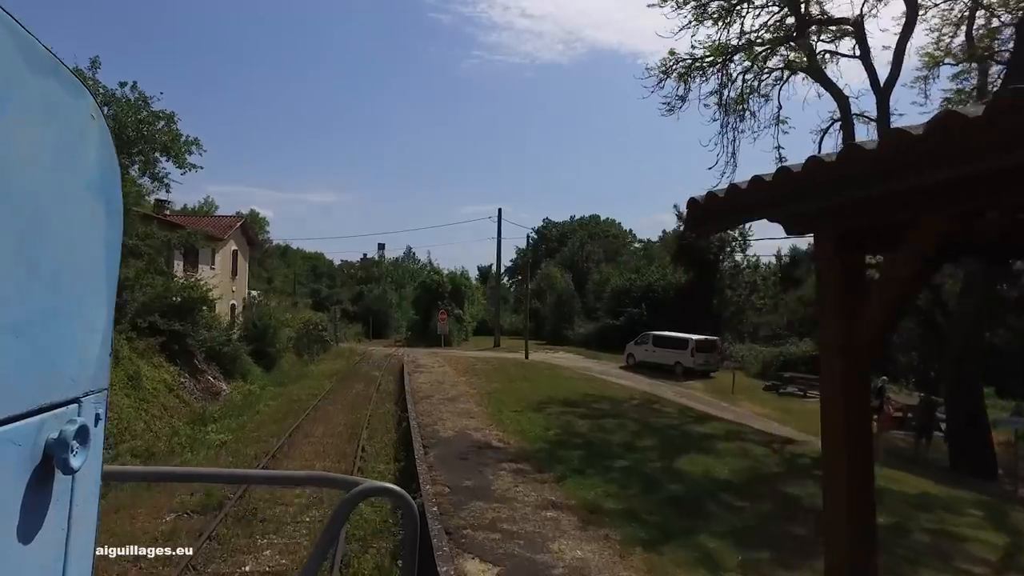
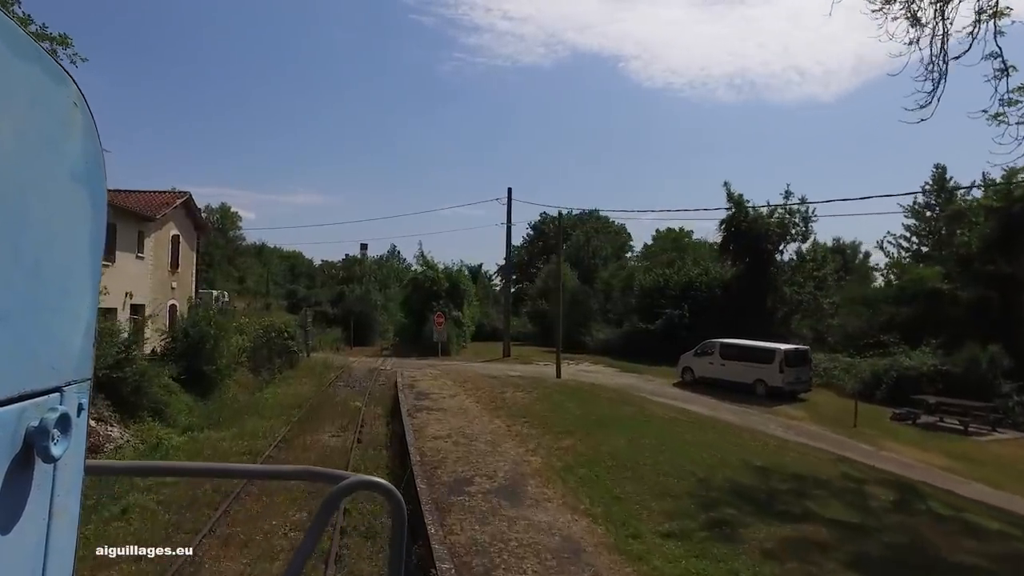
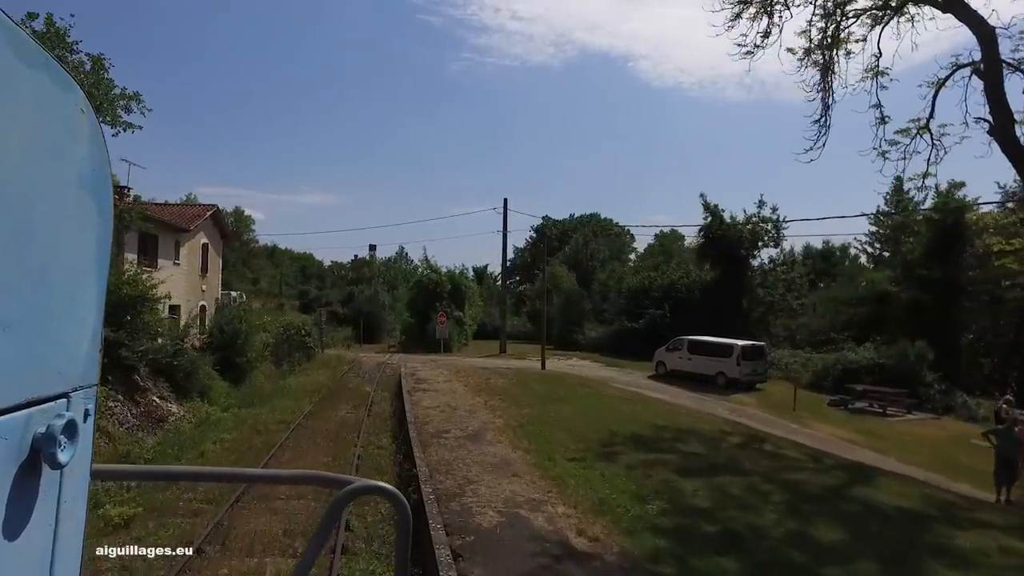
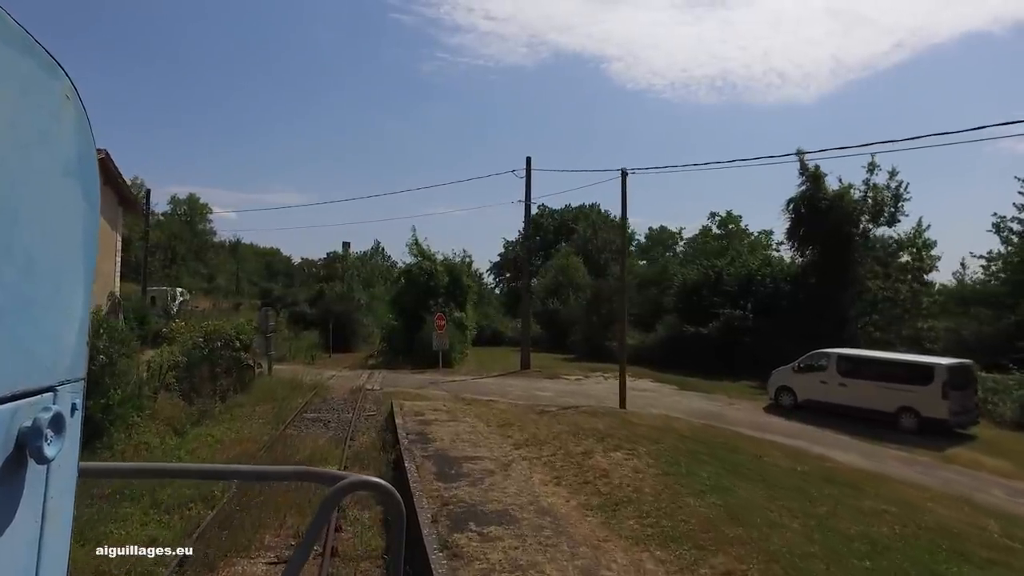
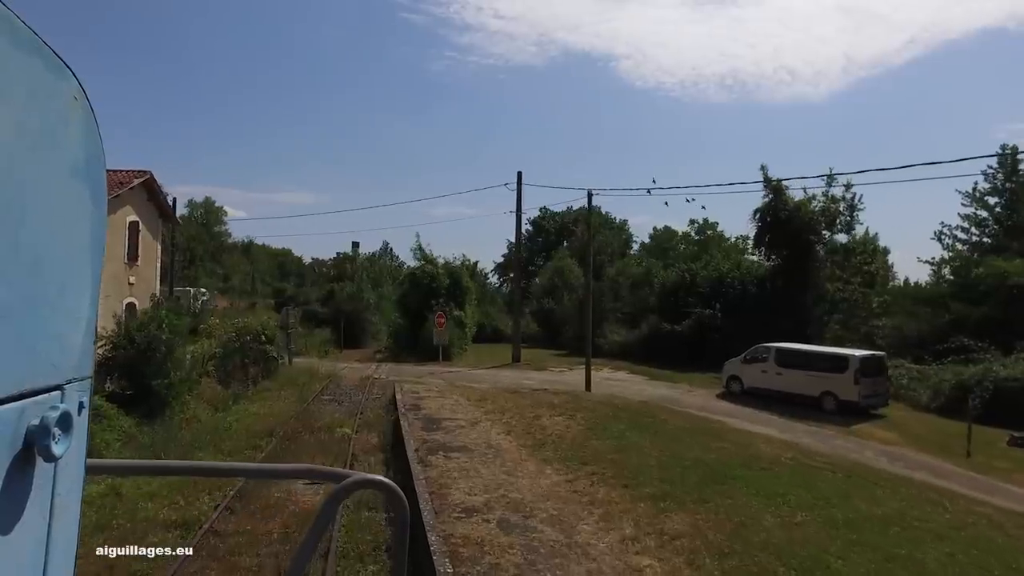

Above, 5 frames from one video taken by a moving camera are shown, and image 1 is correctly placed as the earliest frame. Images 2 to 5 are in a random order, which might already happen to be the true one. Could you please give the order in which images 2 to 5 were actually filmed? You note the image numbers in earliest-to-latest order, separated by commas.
3, 2, 5, 4
